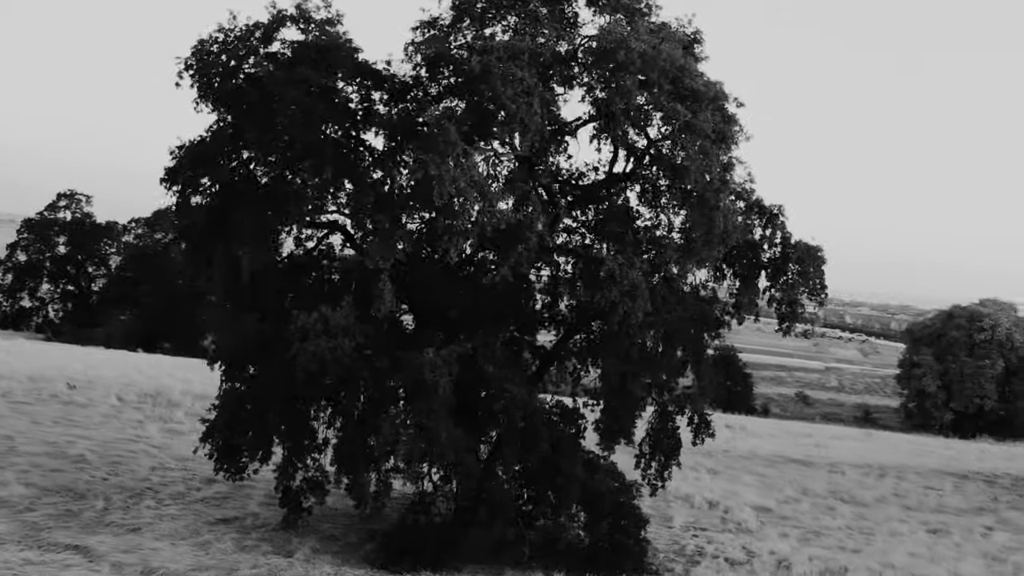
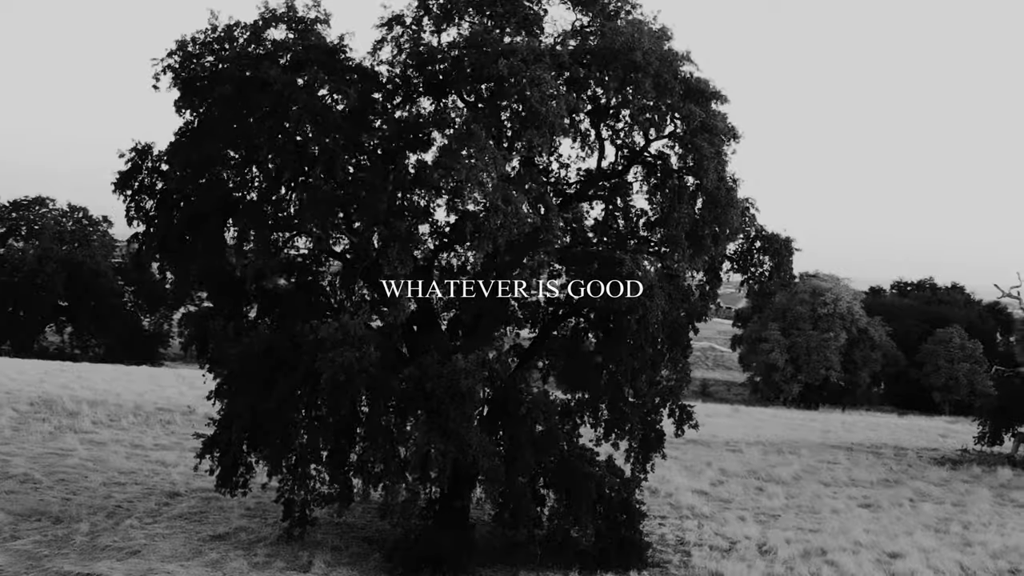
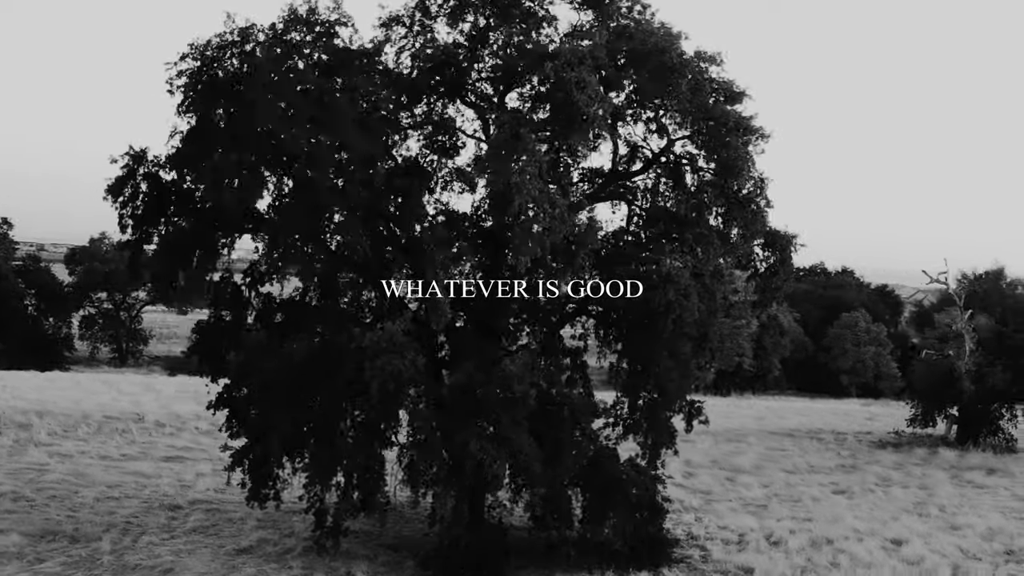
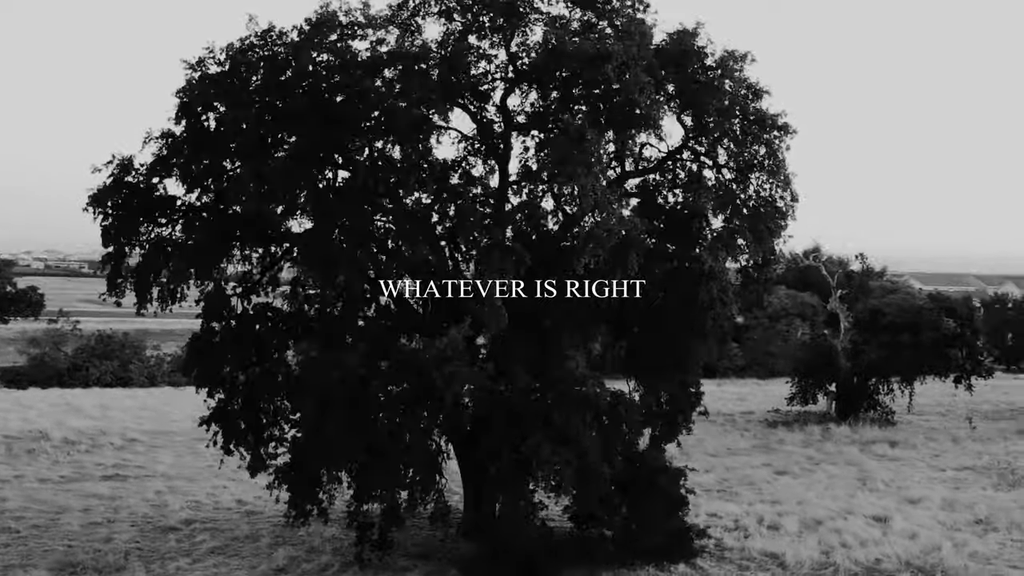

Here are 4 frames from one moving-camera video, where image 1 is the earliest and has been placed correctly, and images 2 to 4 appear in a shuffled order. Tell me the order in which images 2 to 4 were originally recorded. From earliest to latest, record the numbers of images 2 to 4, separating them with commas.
2, 3, 4
